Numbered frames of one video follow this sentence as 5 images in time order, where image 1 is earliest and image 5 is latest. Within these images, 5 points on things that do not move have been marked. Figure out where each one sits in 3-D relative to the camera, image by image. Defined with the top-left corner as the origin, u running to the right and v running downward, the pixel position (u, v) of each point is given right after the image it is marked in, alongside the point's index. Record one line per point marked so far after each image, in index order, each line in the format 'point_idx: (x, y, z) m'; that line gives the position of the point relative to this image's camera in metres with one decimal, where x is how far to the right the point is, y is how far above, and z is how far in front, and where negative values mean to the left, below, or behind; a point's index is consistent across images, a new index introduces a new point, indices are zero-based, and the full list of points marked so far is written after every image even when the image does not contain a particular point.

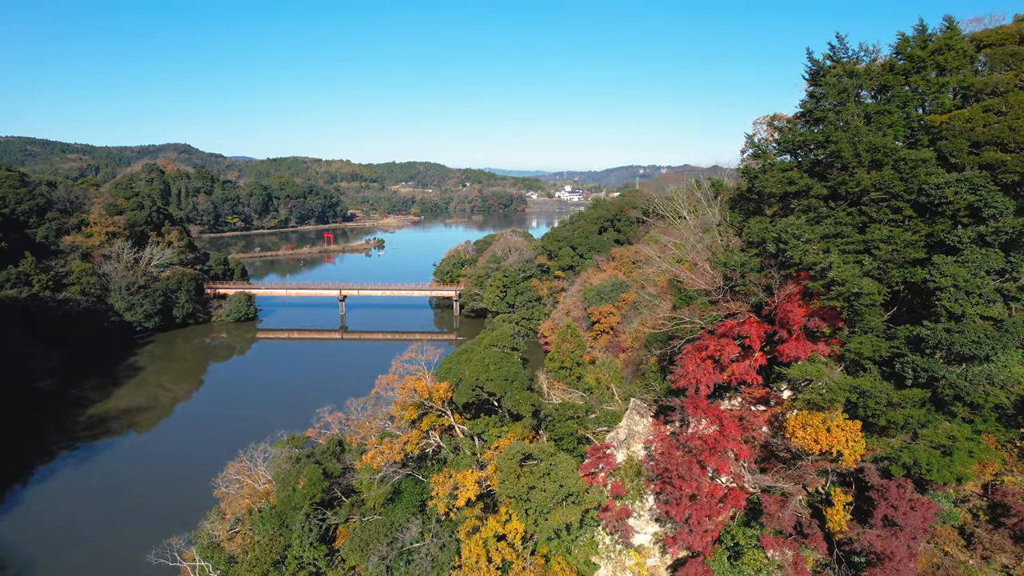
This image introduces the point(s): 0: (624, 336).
0: (+3.7, -1.6, +17.3) m
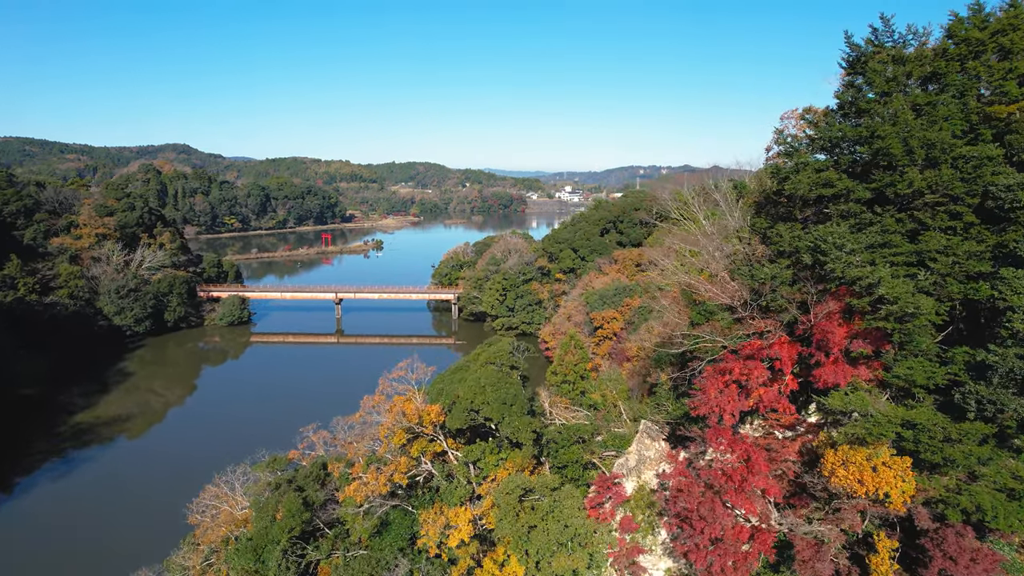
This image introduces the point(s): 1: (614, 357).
0: (+3.7, -1.8, +16.5) m
1: (+3.6, -2.4, +18.7) m
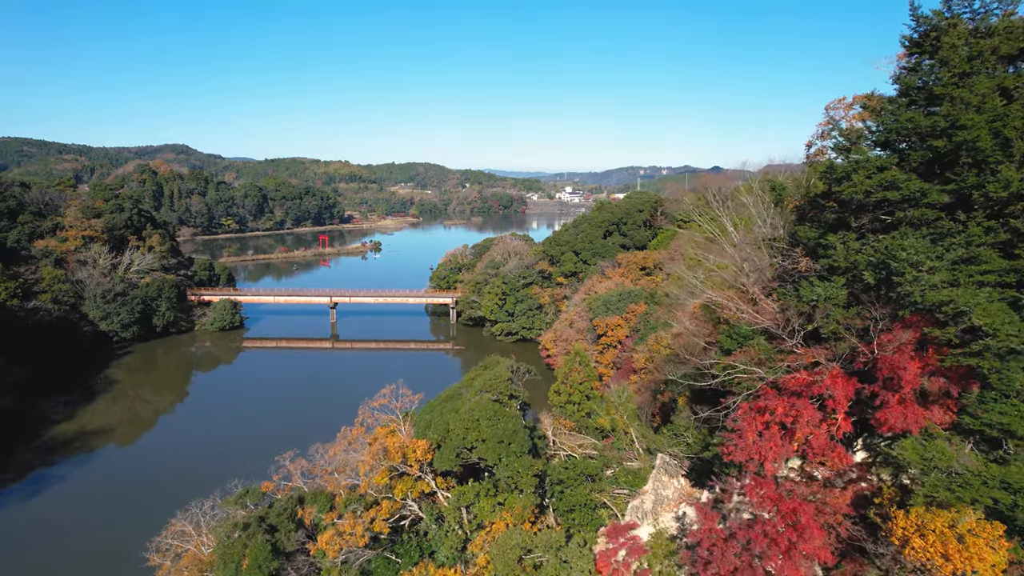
0: (+3.7, -2.0, +15.5) m
1: (+3.5, -2.7, +17.6) m
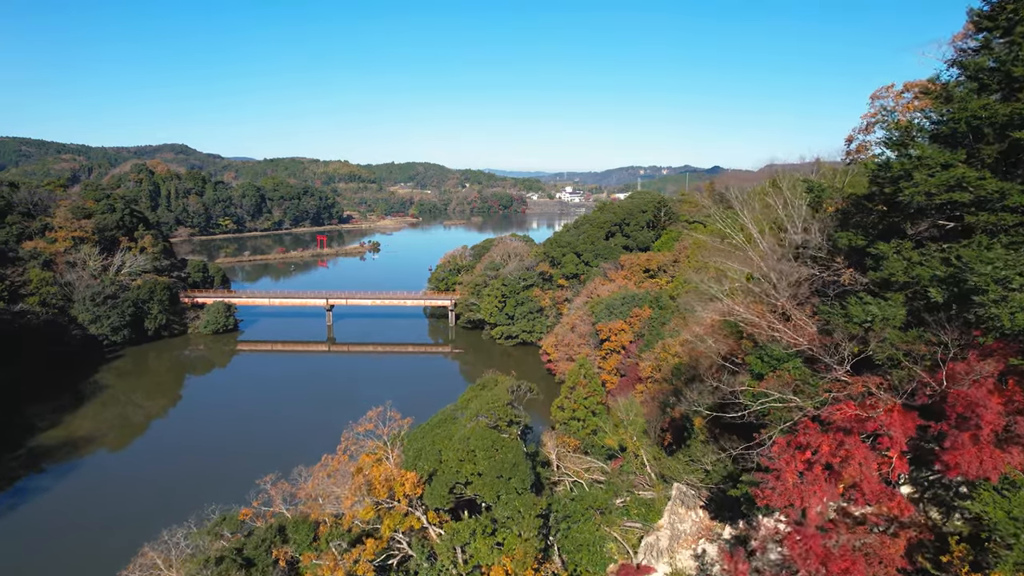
0: (+3.7, -2.2, +14.7) m
1: (+3.5, -2.8, +16.9) m
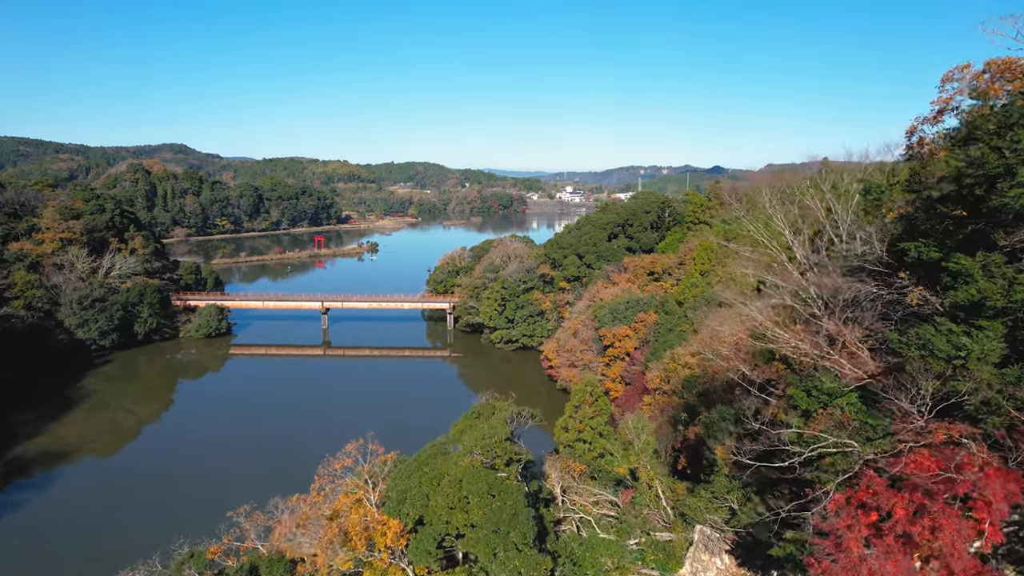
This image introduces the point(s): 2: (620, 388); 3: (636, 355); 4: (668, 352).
0: (+3.7, -2.3, +13.9) m
1: (+3.5, -3.0, +16.1) m
2: (+3.7, -3.5, +18.8) m
3: (+4.3, -2.3, +18.5) m
4: (+4.2, -1.7, +14.8) m
